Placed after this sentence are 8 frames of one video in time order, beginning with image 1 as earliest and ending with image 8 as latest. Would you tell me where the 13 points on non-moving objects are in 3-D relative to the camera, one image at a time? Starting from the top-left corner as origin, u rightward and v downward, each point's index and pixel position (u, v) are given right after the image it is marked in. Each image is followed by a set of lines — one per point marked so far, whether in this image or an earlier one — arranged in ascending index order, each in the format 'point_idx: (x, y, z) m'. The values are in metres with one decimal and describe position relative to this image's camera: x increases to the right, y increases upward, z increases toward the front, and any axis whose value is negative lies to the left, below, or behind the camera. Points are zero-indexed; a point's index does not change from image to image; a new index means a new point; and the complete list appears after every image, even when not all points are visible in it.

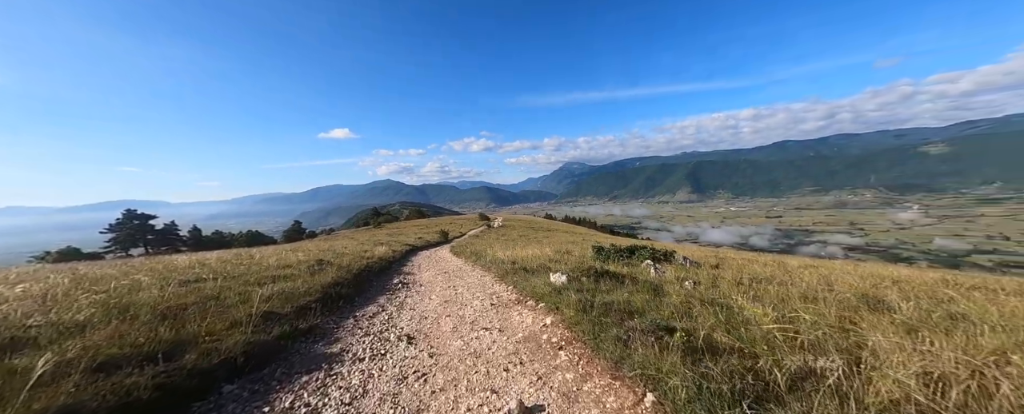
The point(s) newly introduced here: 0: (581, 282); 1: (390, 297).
0: (+2.4, -2.6, +10.7) m
1: (-5.3, -4.0, +13.4) m
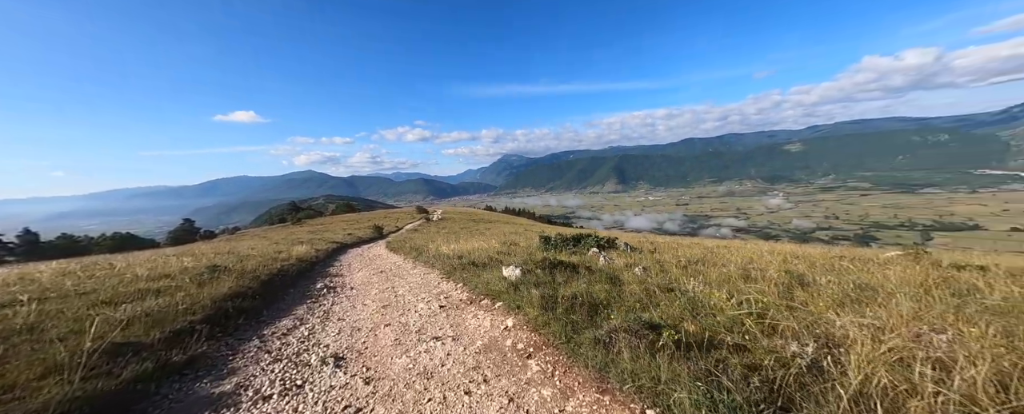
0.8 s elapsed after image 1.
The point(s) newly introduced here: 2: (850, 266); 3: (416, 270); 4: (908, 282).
0: (+0.7, -2.2, +10.0) m
1: (-7.3, -3.7, +11.2) m
2: (+11.9, -2.1, +10.7) m
3: (-4.9, -3.3, +15.7) m
4: (+9.8, -1.9, +7.5) m
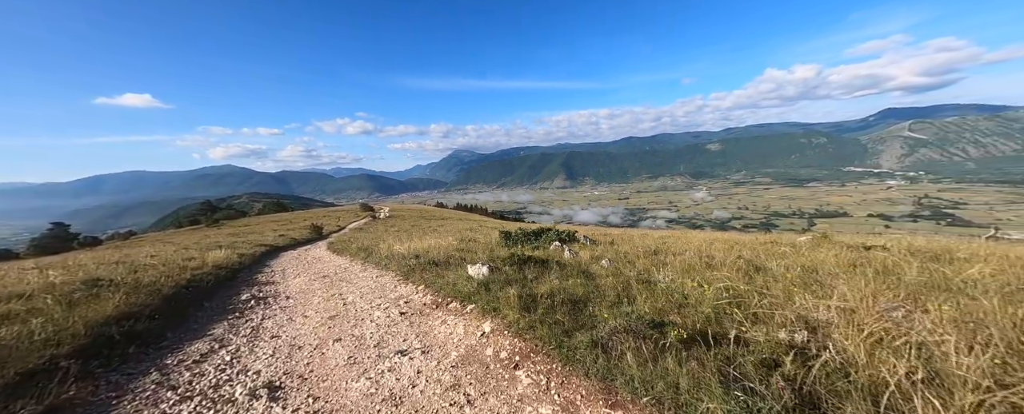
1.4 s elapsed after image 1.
0: (-0.3, -2.0, +9.4) m
1: (-8.4, -3.6, +9.3) m
2: (+10.7, -1.7, +11.9) m
3: (-6.7, -3.1, +14.1) m
4: (+9.0, -1.5, +8.3) m
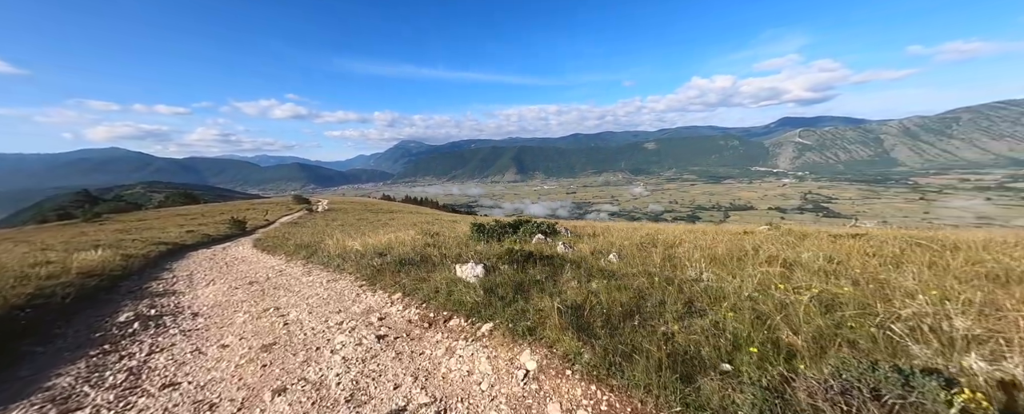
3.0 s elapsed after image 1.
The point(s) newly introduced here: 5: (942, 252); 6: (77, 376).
0: (-0.2, -1.6, +7.5) m
1: (-8.2, -3.1, +6.2) m
2: (+10.2, -1.2, +11.7) m
3: (-7.3, -2.6, +11.2) m
4: (+9.2, -1.1, +8.0) m
5: (+10.0, -1.1, +7.0) m
6: (-7.9, -3.1, +5.5) m
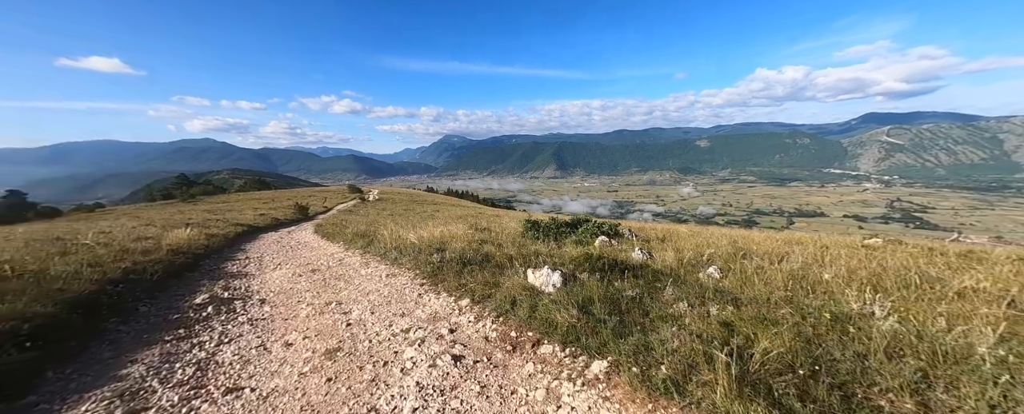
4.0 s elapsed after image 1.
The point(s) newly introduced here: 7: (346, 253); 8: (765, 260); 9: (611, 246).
0: (+1.6, -1.6, +6.3) m
1: (-6.6, -2.8, +6.0) m
2: (+12.5, -1.6, +9.2) m
3: (-5.1, -2.2, +10.9) m
4: (+10.9, -1.5, +5.6) m
5: (+11.6, -1.5, +4.5) m
6: (-6.4, -2.8, +5.3) m
7: (-7.9, -2.2, +14.4) m
8: (+7.3, -1.6, +8.7) m
9: (+3.8, -1.5, +11.6) m
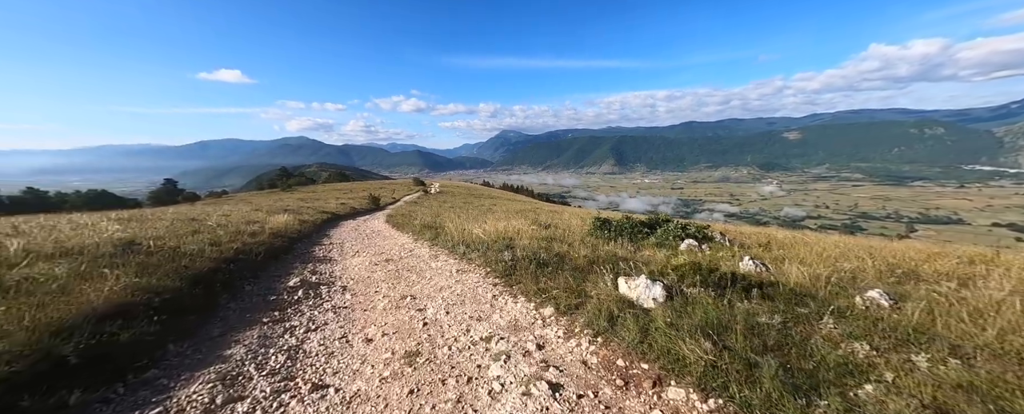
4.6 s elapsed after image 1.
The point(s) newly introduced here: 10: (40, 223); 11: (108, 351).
0: (+3.2, -1.6, +5.1) m
1: (-4.9, -2.6, +6.3) m
2: (+14.4, -1.8, +5.9) m
3: (-2.5, -2.0, +10.7) m
4: (+12.3, -1.8, +2.7) m
5: (+12.8, -1.8, +1.5) m
6: (-4.8, -2.6, +5.5) m
7: (-4.7, -1.8, +14.7) m
8: (+9.3, -1.7, +6.4) m
9: (+6.3, -1.5, +9.9) m
10: (-28.7, -1.0, +18.5) m
11: (-6.2, -2.2, +4.7) m
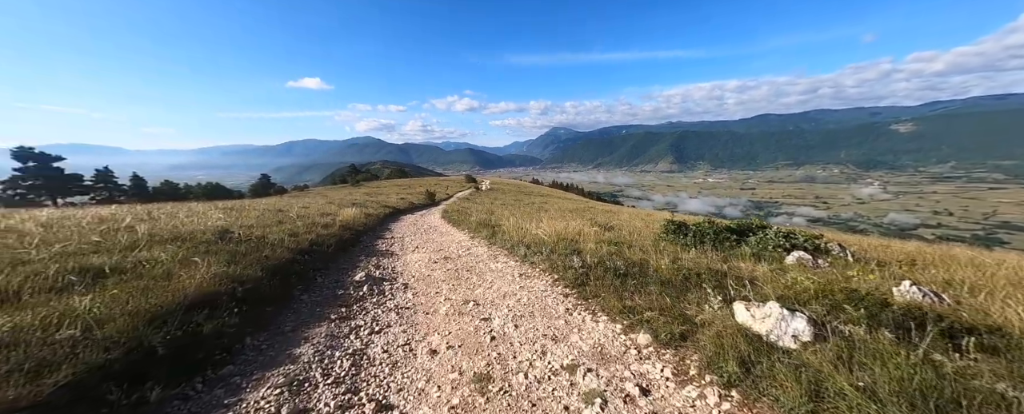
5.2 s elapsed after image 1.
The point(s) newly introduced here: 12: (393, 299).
0: (+4.4, -1.7, +3.6) m
1: (-3.4, -2.5, +6.1) m
2: (+15.6, -2.2, +2.7) m
3: (-0.4, -1.9, +10.1) m
4: (+13.0, -2.1, -0.2) m
5: (+13.2, -2.1, -1.4) m
6: (-3.5, -2.5, +5.3) m
7: (-1.9, -1.7, +14.4) m
8: (+10.6, -1.9, +4.0) m
9: (+8.2, -1.7, +7.8) m
10: (-25.0, -0.3, +21.9) m
11: (-5.0, -2.1, +4.7) m
12: (-3.1, -2.4, +8.0) m
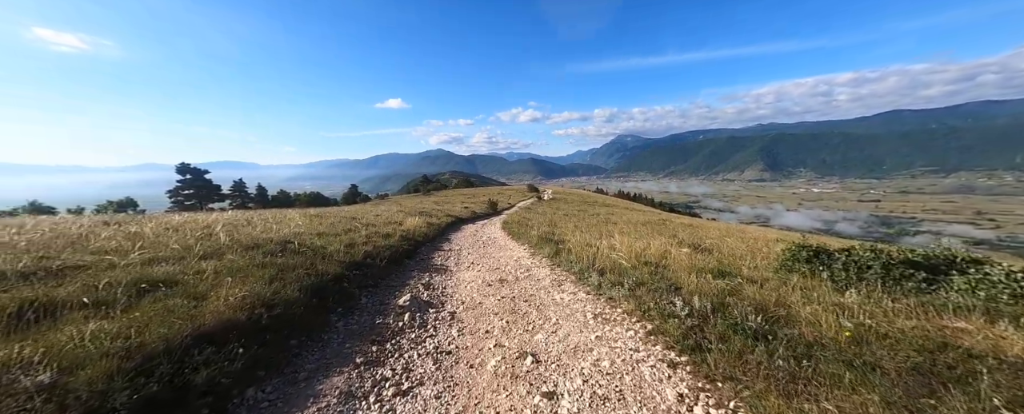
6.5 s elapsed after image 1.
0: (+4.9, -2.0, +0.7) m
1: (-2.3, -2.8, +4.7) m
2: (+15.6, -2.6, -2.5) m
3: (+1.5, -2.4, +8.0) m
4: (+12.5, -2.4, -4.8) m
5: (+12.5, -2.4, -6.1) m
6: (-2.5, -2.8, +4.0) m
7: (+0.9, -2.2, +12.5) m
8: (+11.0, -2.3, -0.2) m
9: (+9.5, -2.1, +4.0) m
10: (-20.2, -0.8, +24.6) m
11: (-4.1, -2.3, +3.7) m
12: (-1.6, -2.8, +6.5) m
